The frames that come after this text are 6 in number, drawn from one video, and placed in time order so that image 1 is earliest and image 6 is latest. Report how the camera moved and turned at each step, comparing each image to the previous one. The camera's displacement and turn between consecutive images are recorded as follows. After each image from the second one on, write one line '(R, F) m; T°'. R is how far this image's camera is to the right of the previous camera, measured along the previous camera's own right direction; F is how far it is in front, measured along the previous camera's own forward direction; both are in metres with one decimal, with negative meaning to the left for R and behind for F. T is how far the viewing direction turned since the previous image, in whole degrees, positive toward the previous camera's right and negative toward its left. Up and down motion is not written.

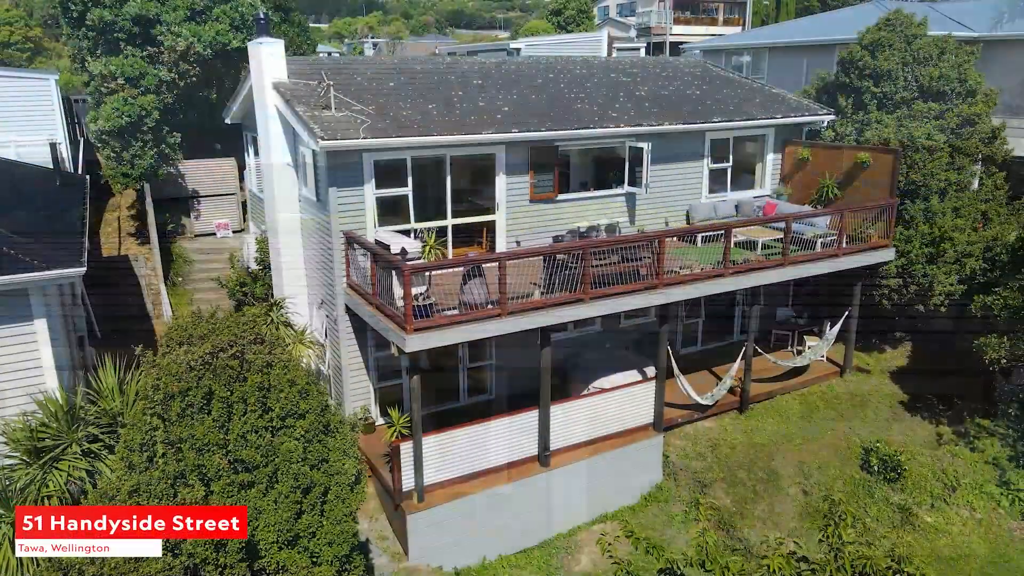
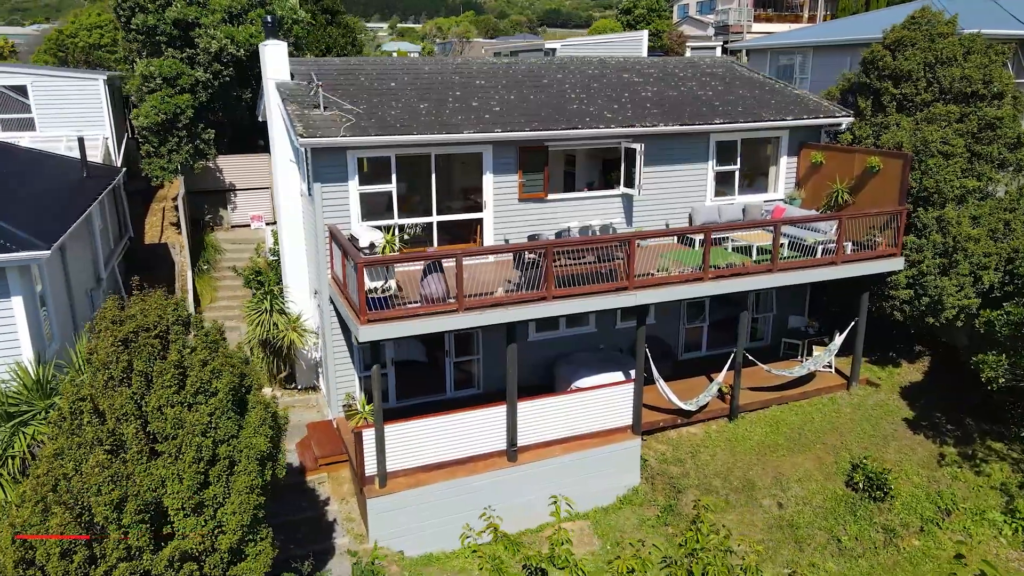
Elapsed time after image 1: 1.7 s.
(+1.7, -0.1) m; -6°
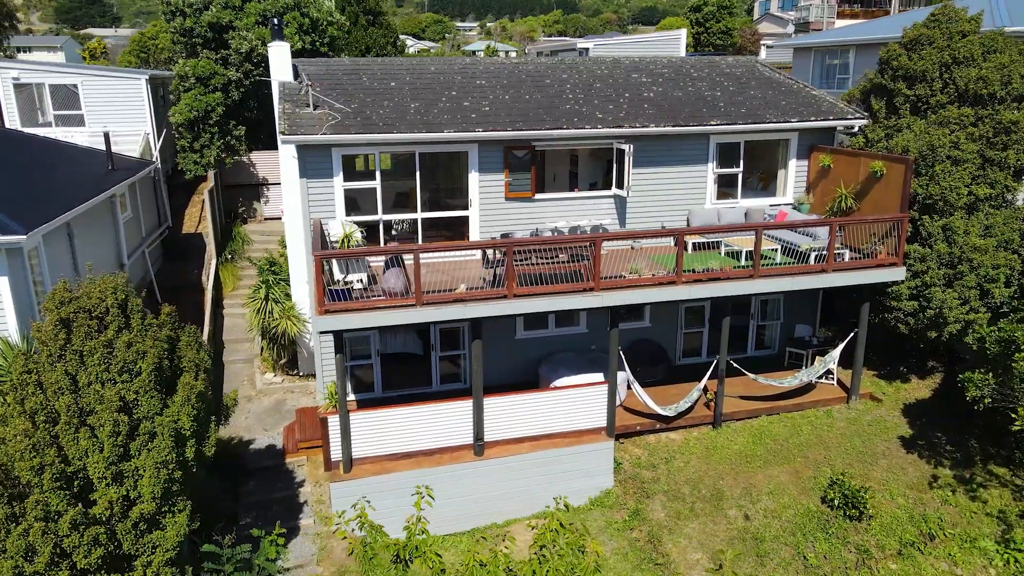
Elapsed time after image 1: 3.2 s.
(+1.8, 0.0) m; -6°
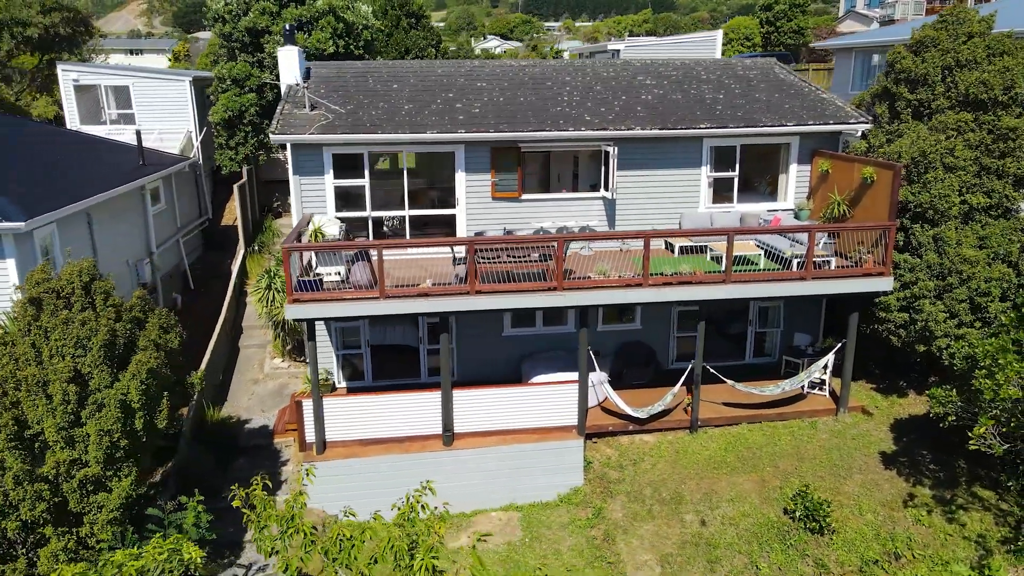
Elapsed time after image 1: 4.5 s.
(+1.8, -0.2) m; -6°
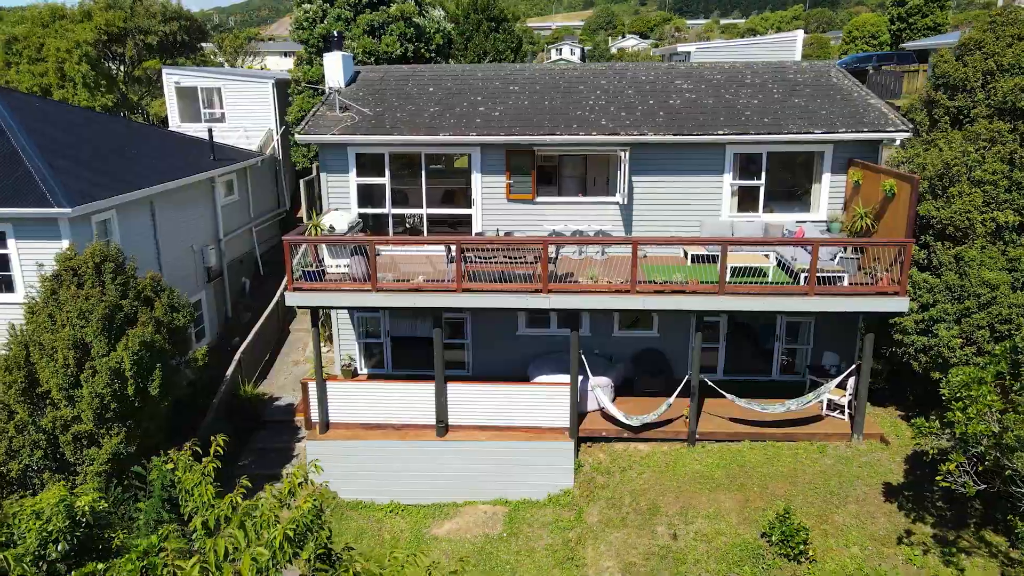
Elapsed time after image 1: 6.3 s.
(+2.2, -0.1) m; -10°
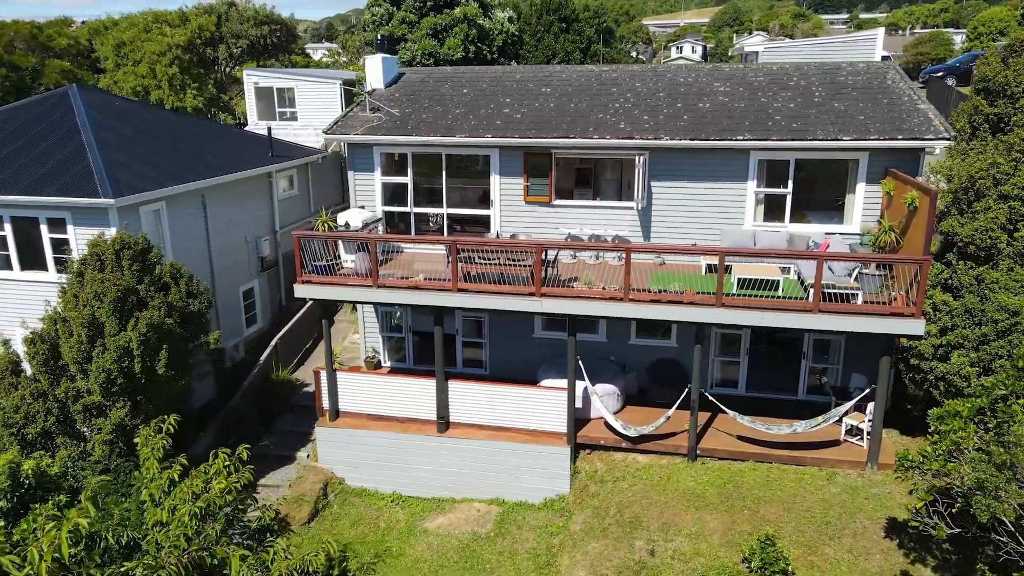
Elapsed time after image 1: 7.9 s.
(+1.8, 0.0) m; -9°
